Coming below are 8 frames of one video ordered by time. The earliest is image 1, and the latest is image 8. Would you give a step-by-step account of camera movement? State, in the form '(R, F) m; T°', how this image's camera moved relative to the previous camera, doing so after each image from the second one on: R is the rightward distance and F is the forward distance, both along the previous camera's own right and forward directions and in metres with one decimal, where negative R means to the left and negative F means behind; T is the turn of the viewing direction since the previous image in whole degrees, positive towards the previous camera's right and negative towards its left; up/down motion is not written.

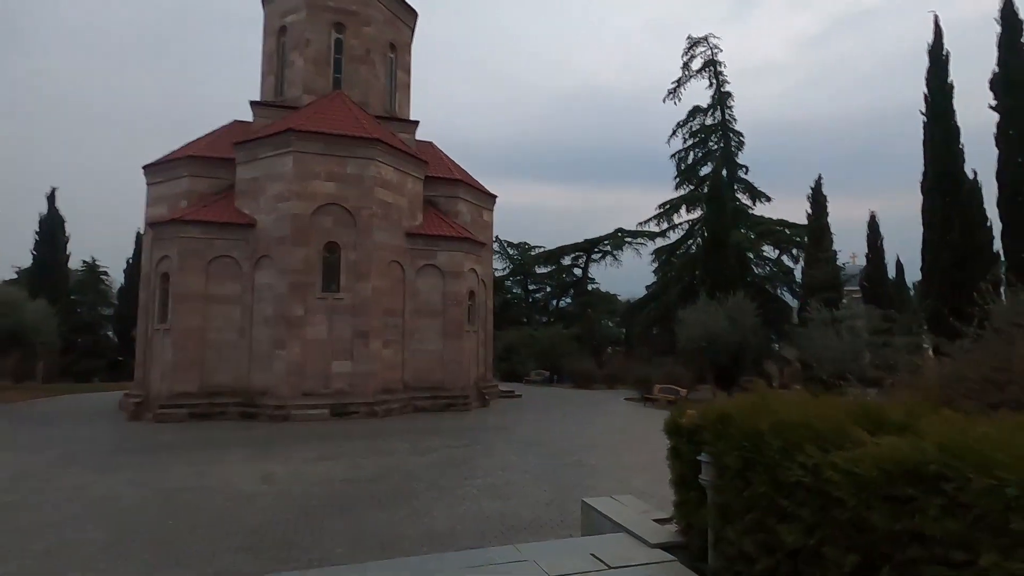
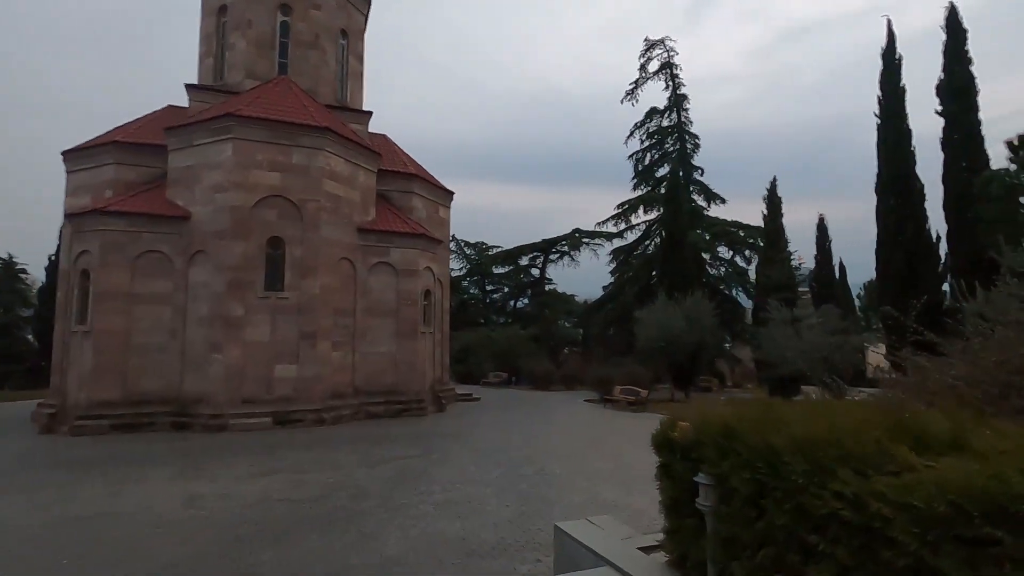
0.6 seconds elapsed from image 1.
(-0.1, +0.7) m; +5°
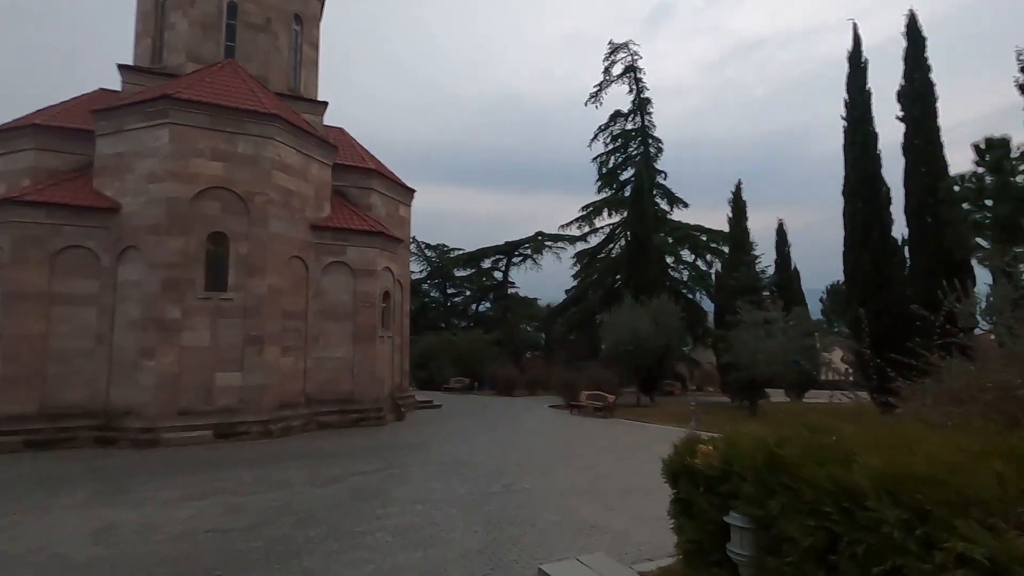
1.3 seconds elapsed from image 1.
(-0.1, +0.8) m; +4°
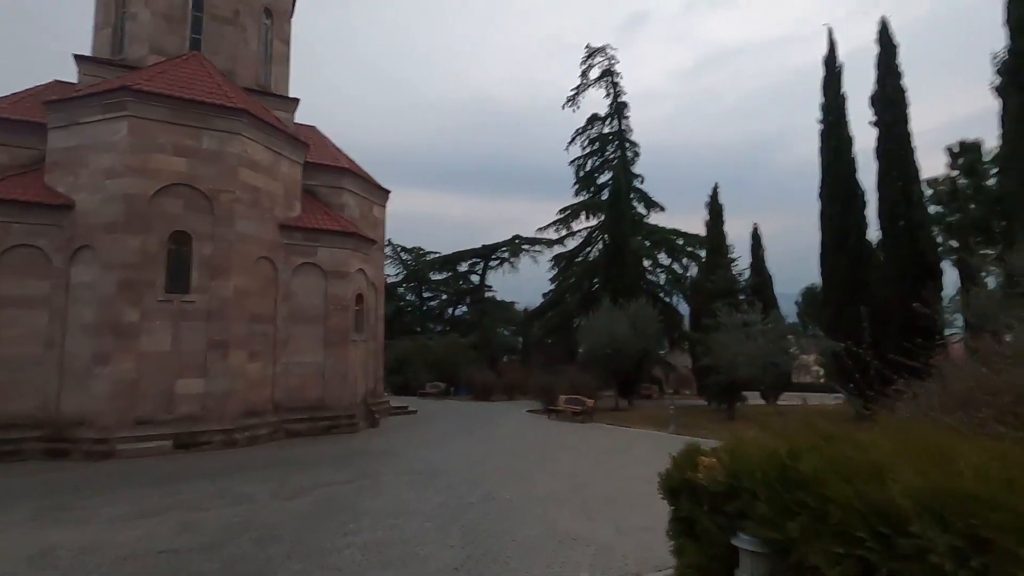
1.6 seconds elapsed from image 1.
(0.0, +0.4) m; +2°
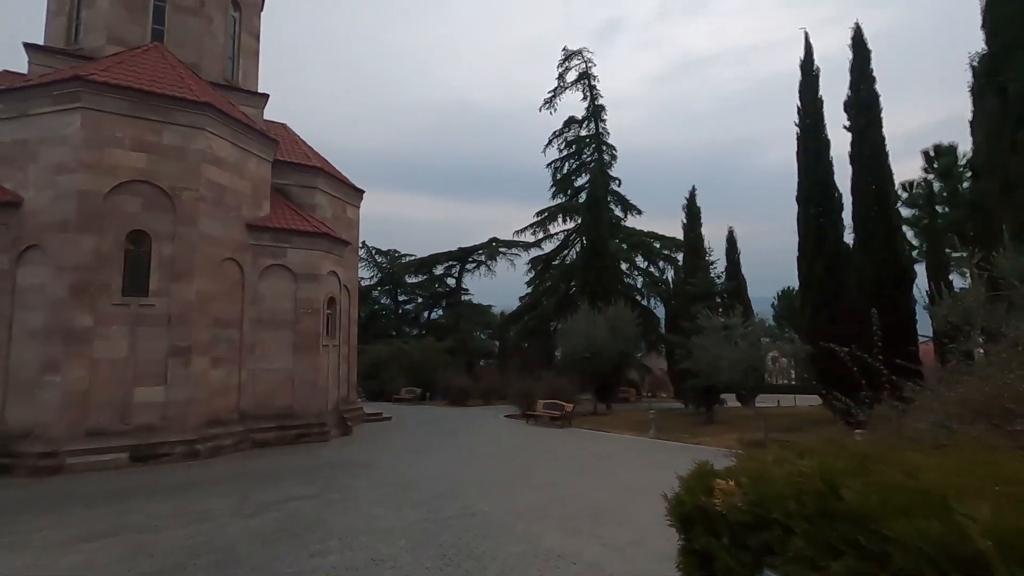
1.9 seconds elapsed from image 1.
(-0.1, +0.4) m; +3°
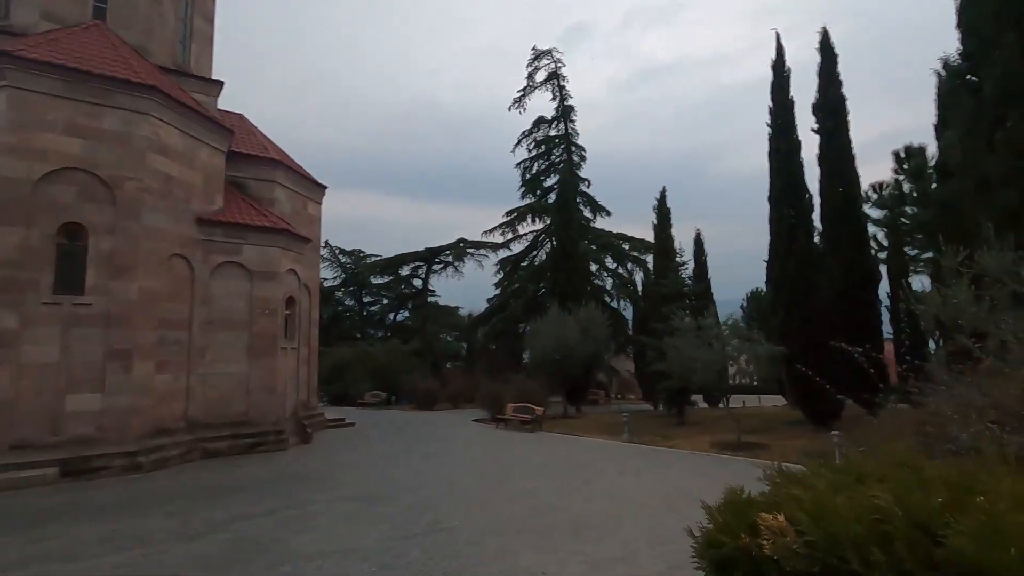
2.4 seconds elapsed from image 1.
(-0.1, +0.5) m; +4°
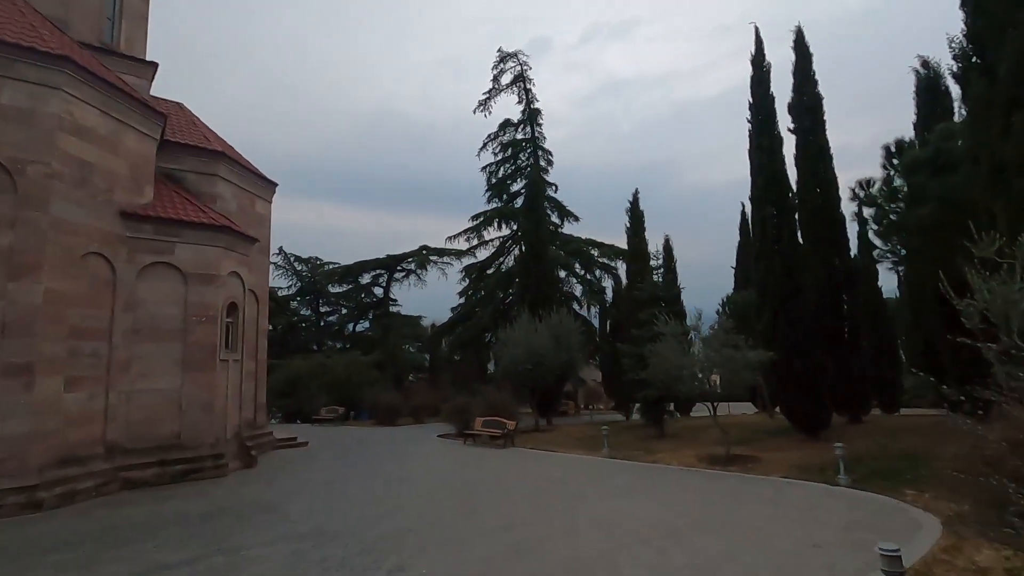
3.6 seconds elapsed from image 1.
(-0.2, +1.2) m; +4°
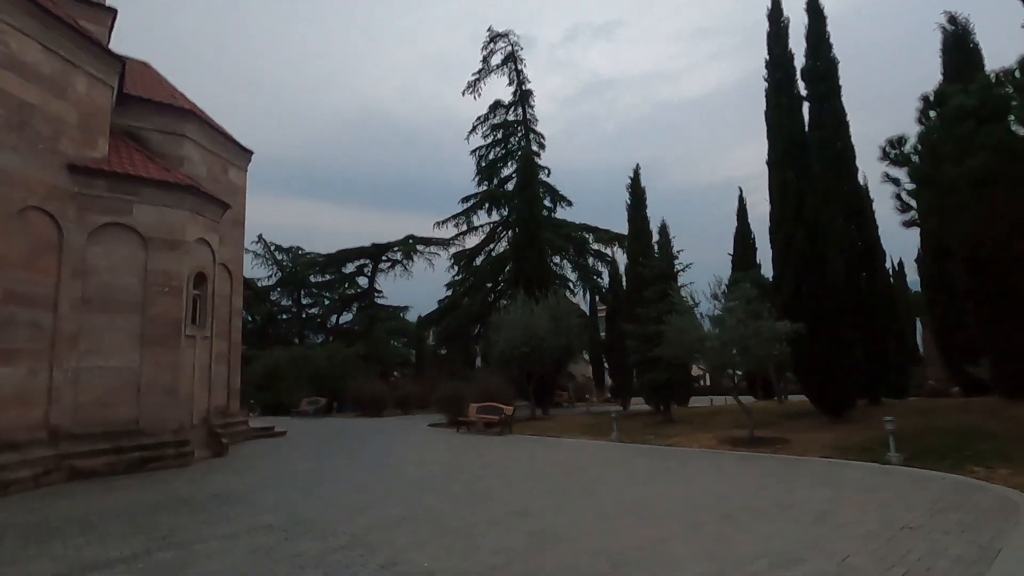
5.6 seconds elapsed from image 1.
(-0.4, +1.3) m; +2°
